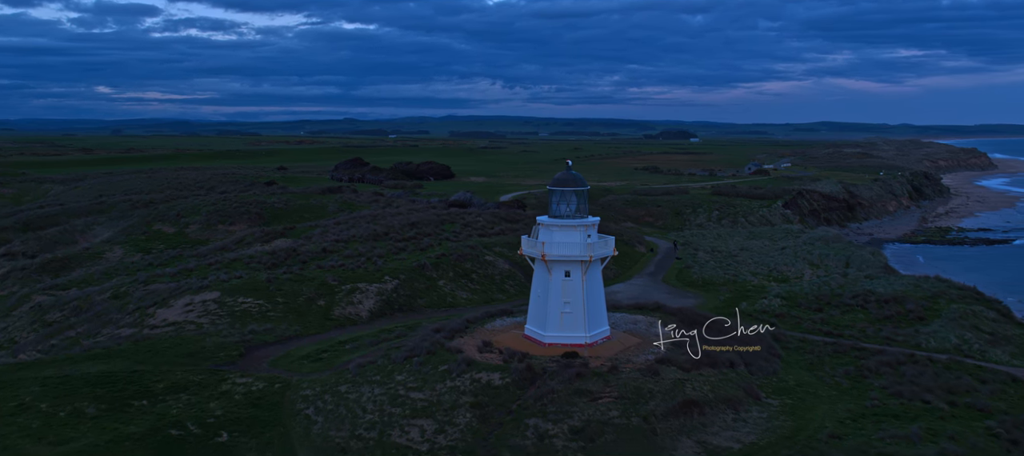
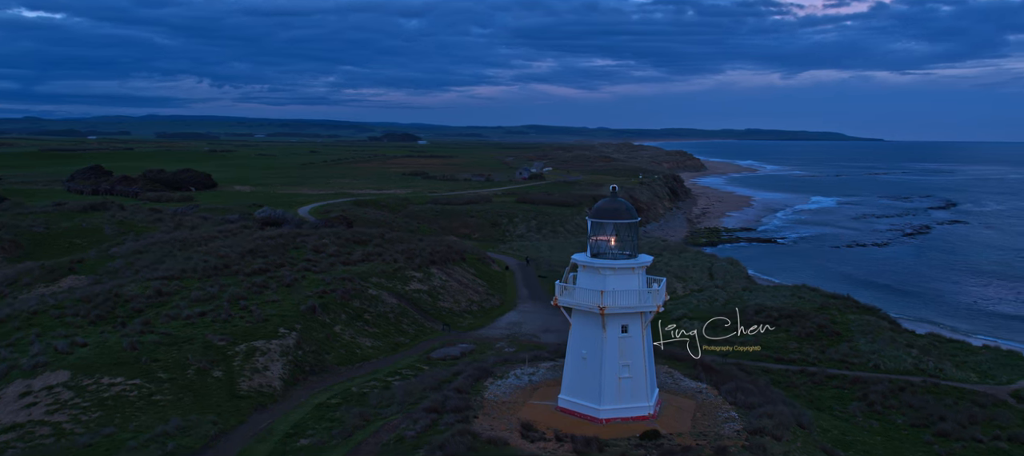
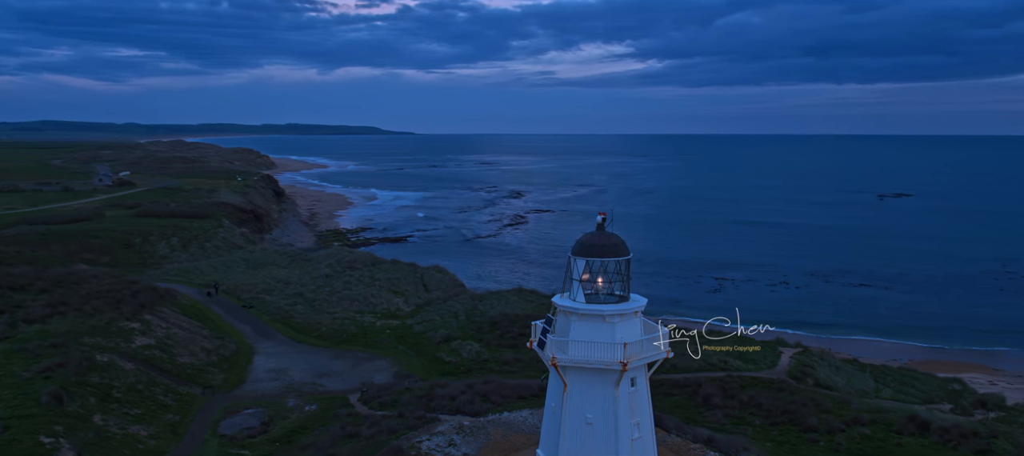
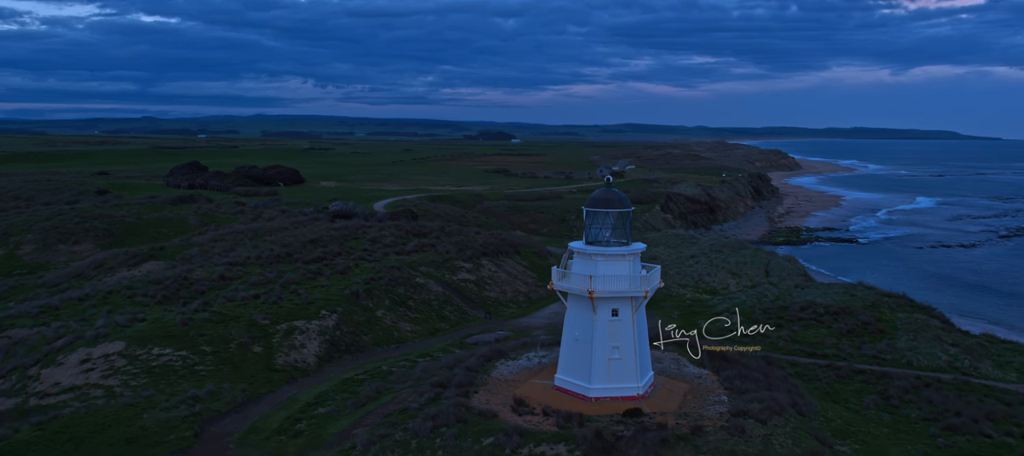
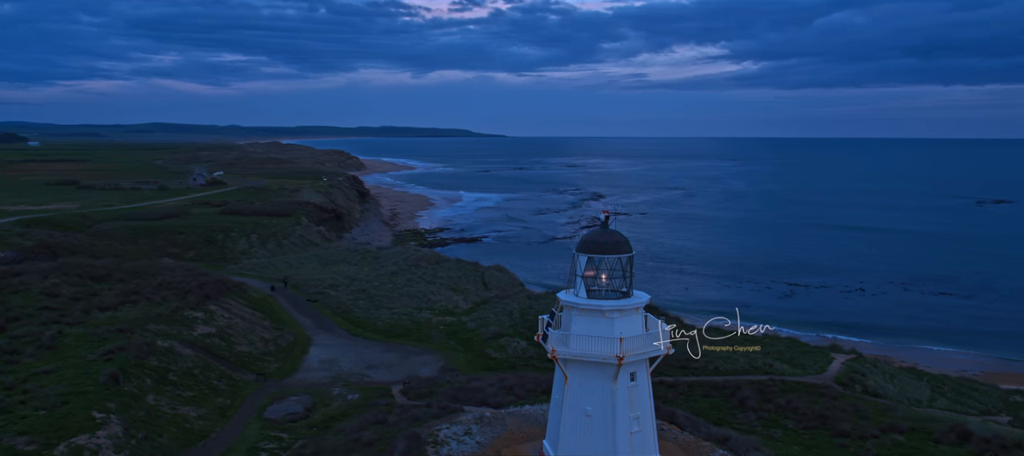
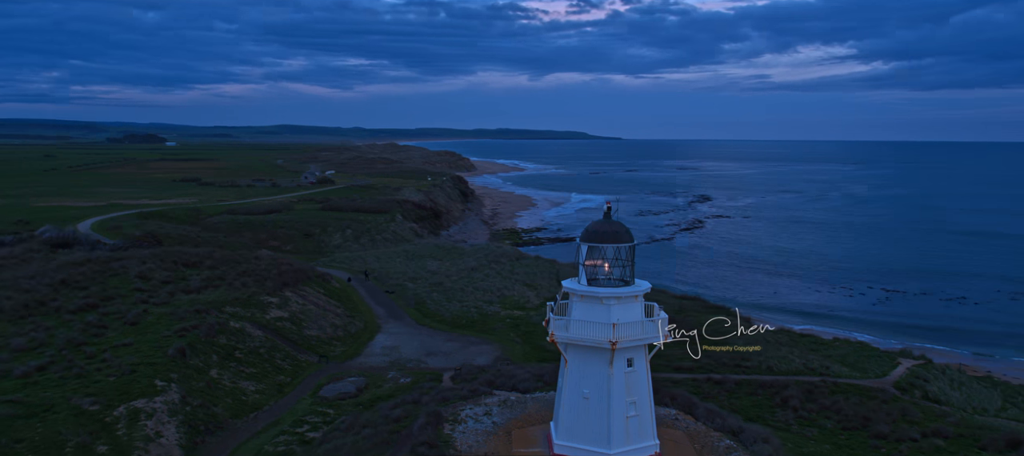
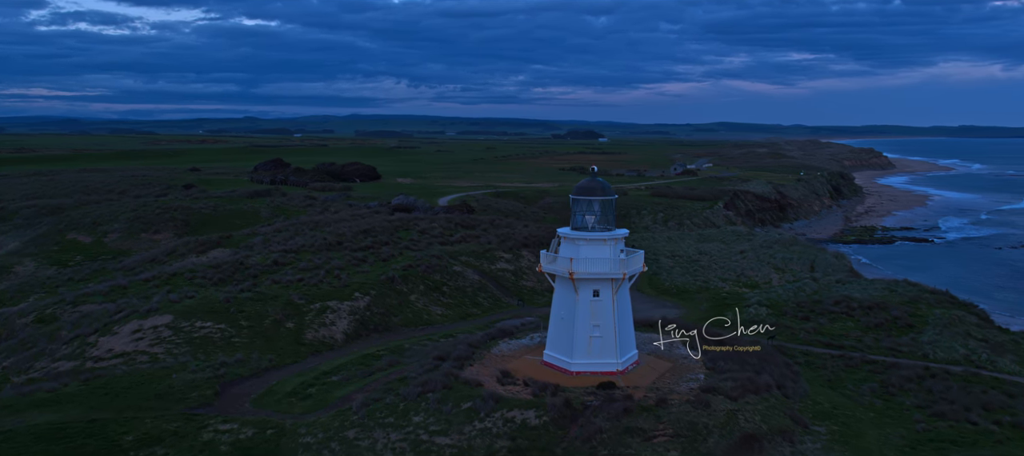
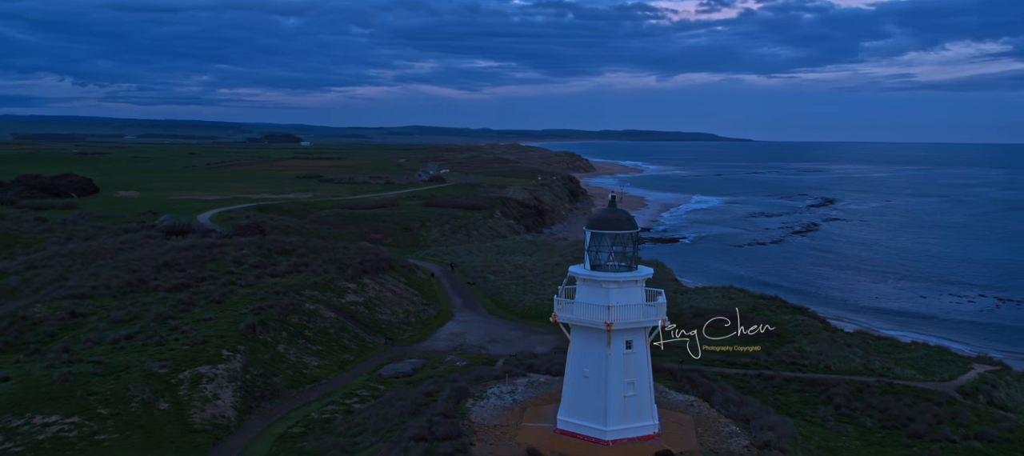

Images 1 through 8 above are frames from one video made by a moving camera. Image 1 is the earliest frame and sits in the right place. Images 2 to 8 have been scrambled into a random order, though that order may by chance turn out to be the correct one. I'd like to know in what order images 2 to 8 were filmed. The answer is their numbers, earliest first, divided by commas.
7, 4, 2, 8, 6, 5, 3
